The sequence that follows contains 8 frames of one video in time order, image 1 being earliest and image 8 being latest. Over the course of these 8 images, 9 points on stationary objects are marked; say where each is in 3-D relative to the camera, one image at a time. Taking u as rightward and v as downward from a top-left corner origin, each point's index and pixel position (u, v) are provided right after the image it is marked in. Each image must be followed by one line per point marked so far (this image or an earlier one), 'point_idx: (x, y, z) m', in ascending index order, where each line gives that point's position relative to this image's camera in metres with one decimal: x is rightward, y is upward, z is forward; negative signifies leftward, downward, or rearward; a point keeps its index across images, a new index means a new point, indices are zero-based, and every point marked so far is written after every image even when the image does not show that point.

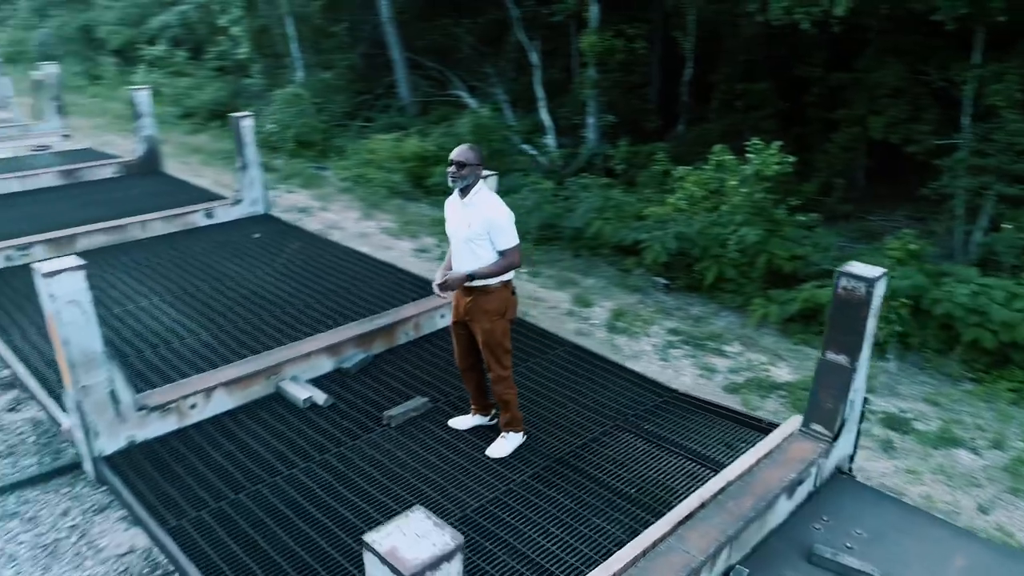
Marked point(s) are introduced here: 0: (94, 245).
0: (-3.1, +0.3, +5.7) m
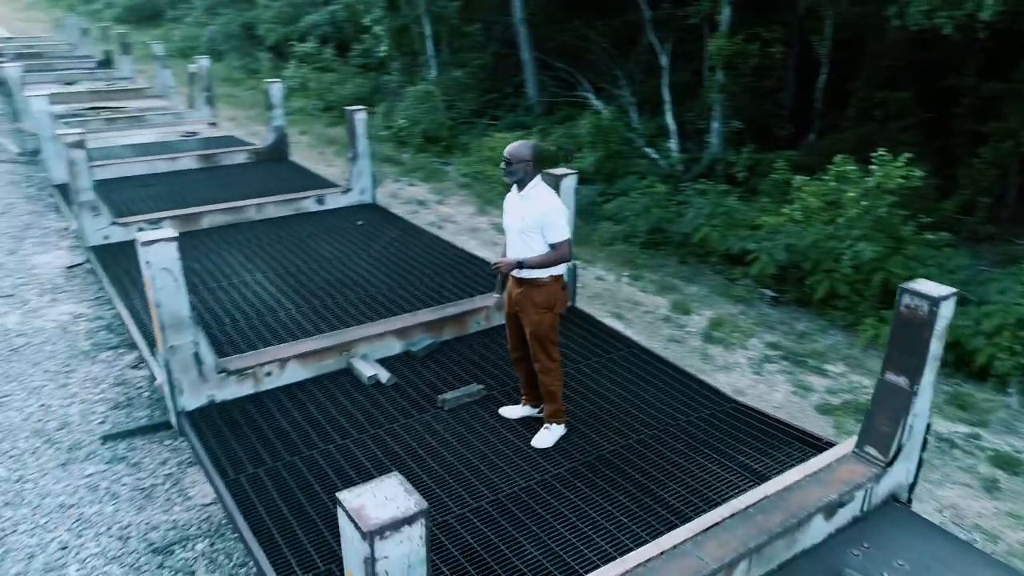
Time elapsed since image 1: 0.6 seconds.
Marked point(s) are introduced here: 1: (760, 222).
0: (-2.4, +0.5, +6.2) m
1: (+3.0, +0.8, +9.3) m
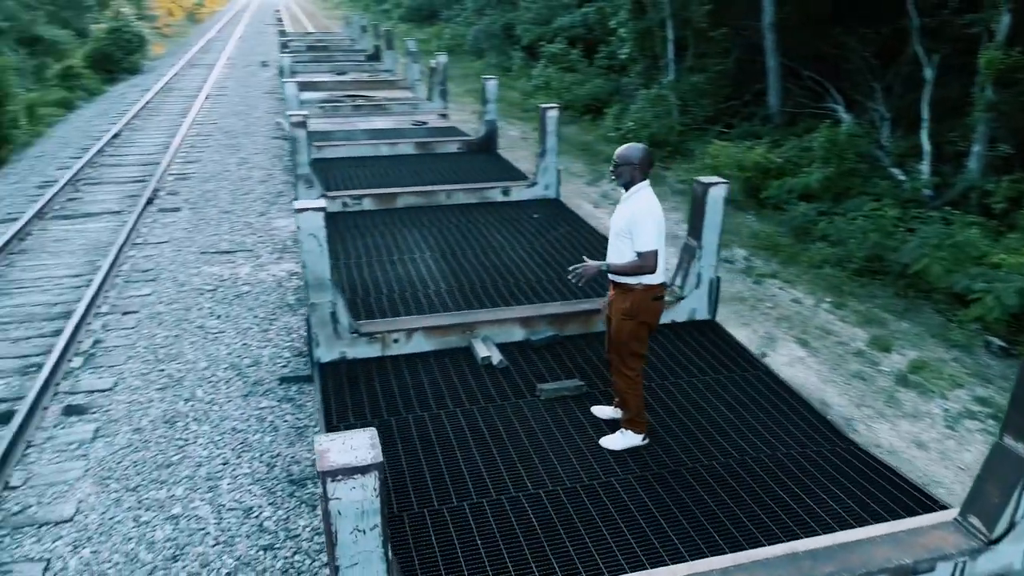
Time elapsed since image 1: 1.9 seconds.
0: (-0.9, +0.7, +6.8) m
1: (+5.2, +0.3, +8.1) m
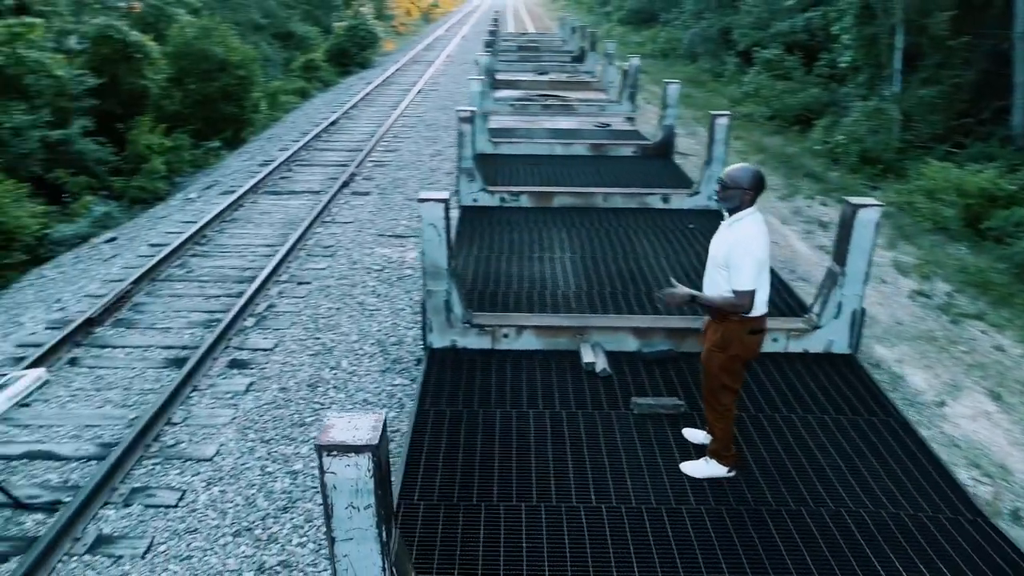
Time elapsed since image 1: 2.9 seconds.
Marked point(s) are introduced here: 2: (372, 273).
0: (+0.5, +0.7, +6.8) m
1: (+6.6, -0.3, +6.6) m
2: (-1.4, +0.1, +7.5) m
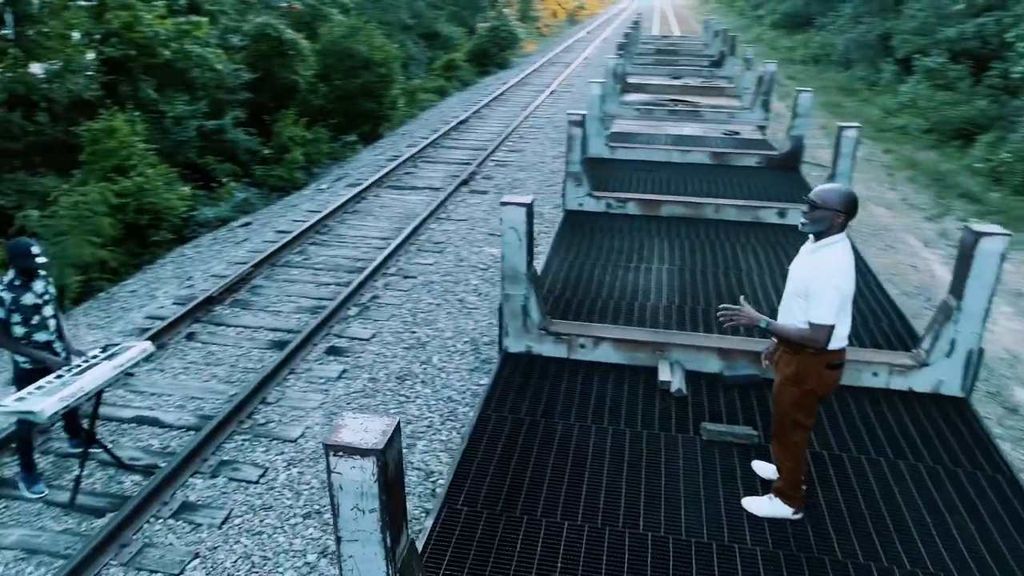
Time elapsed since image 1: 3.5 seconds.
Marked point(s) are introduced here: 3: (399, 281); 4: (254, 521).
0: (+1.4, +0.6, +6.6) m
1: (+7.3, -0.9, +5.3) m
2: (-0.4, +0.2, +7.5) m
3: (-1.1, +0.1, +7.2) m
4: (-1.4, -1.2, +4.0) m
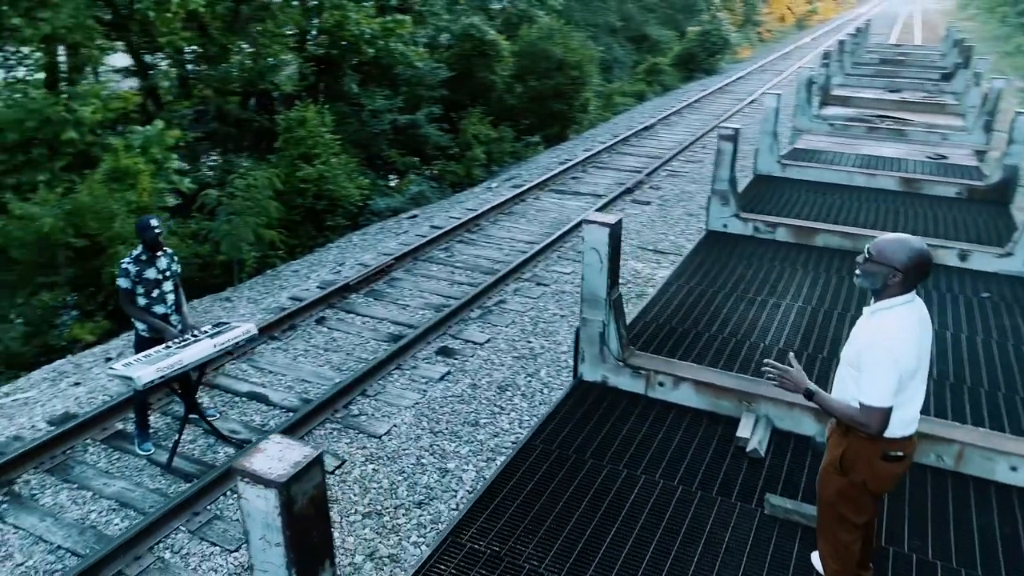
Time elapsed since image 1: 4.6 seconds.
0: (+2.4, +0.3, +5.9) m
1: (+7.7, -1.7, +3.2) m
2: (+1.0, 0.0, +7.2) m
3: (+0.2, 0.0, +7.1) m
4: (-1.0, -1.2, +4.1) m
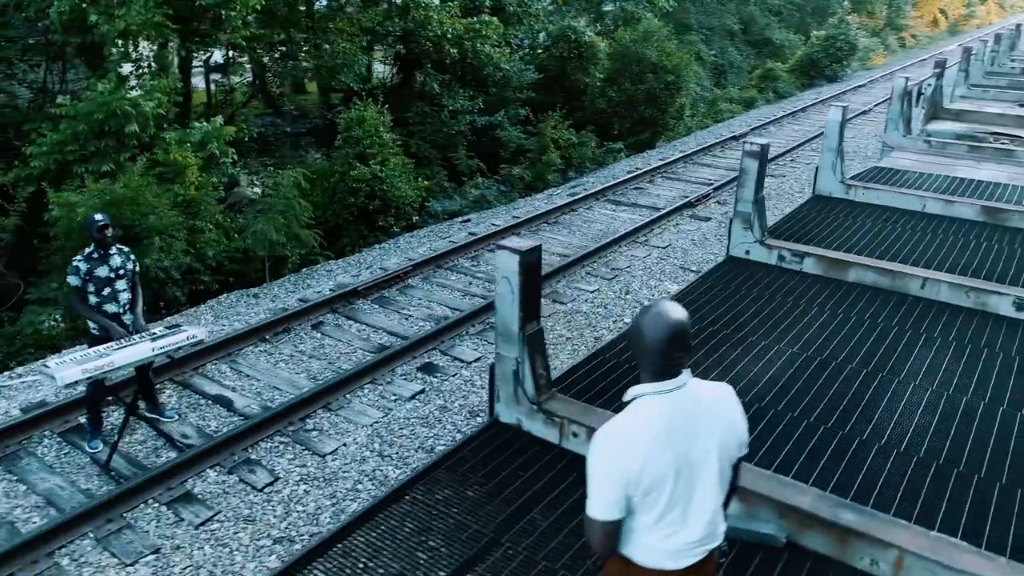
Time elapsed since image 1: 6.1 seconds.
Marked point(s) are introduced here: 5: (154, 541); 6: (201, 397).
0: (+2.4, 0.0, +5.2) m
1: (+6.9, -2.3, +1.6) m
2: (+1.1, -0.2, +6.7) m
3: (+0.3, -0.1, +6.7) m
4: (-1.5, -1.3, +3.9) m
5: (-1.8, -1.3, +3.8) m
6: (-2.1, -0.7, +5.1) m
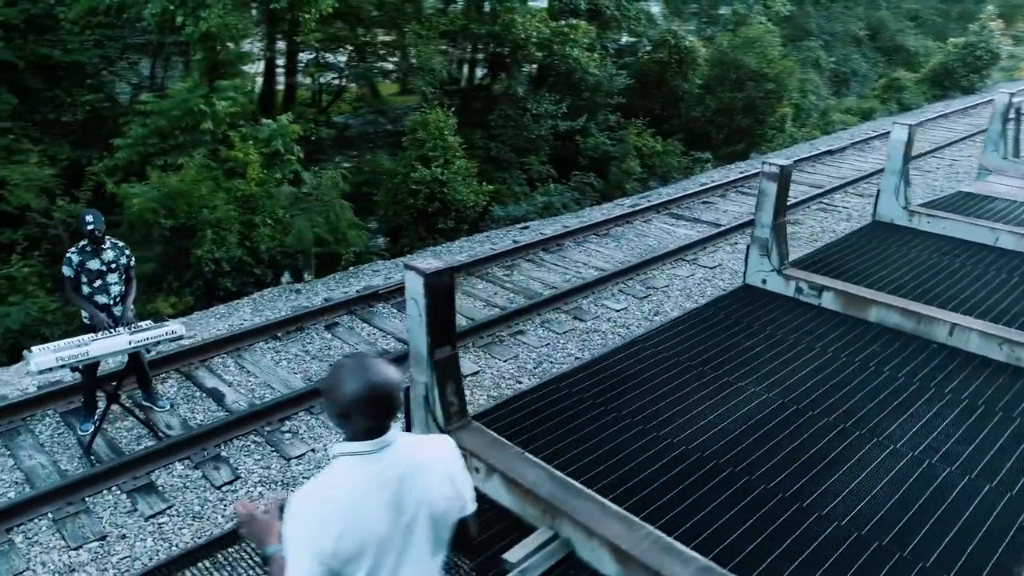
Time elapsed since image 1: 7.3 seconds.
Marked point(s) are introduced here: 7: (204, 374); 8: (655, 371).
0: (+2.3, -0.2, +4.6) m
1: (+6.1, -2.9, +0.5) m
2: (+1.2, -0.4, +6.4) m
3: (+0.4, -0.3, +6.5) m
4: (-1.8, -1.3, +4.0) m
5: (-2.1, -1.3, +4.0) m
6: (-2.2, -0.7, +5.3) m
7: (-2.2, -0.6, +5.5) m
8: (+0.9, -0.5, +4.2) m
